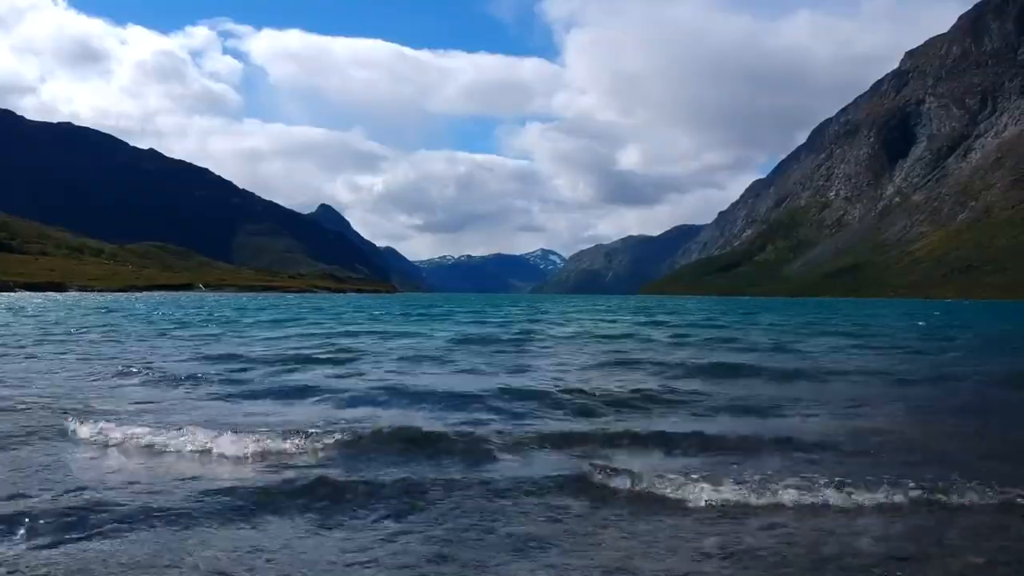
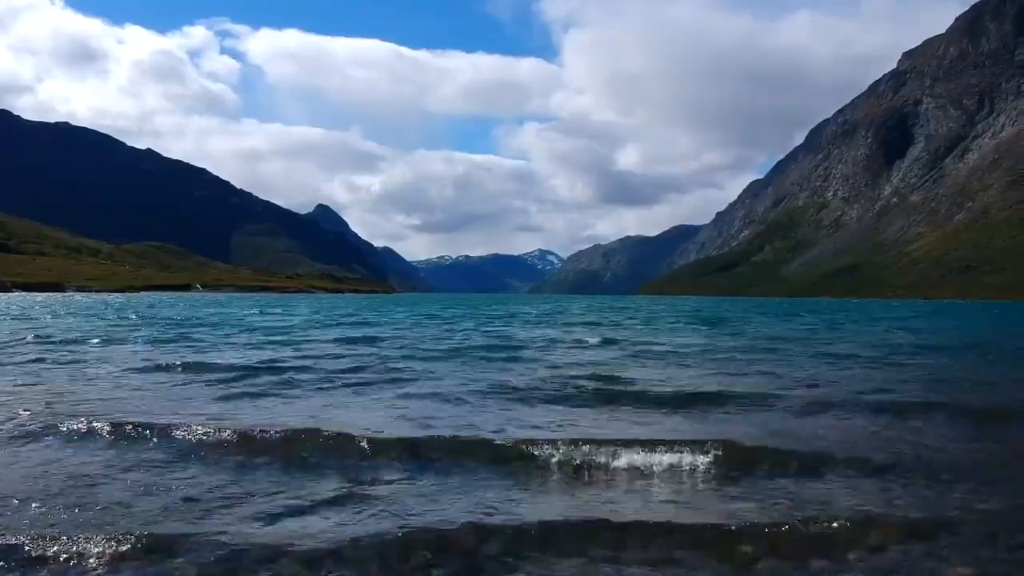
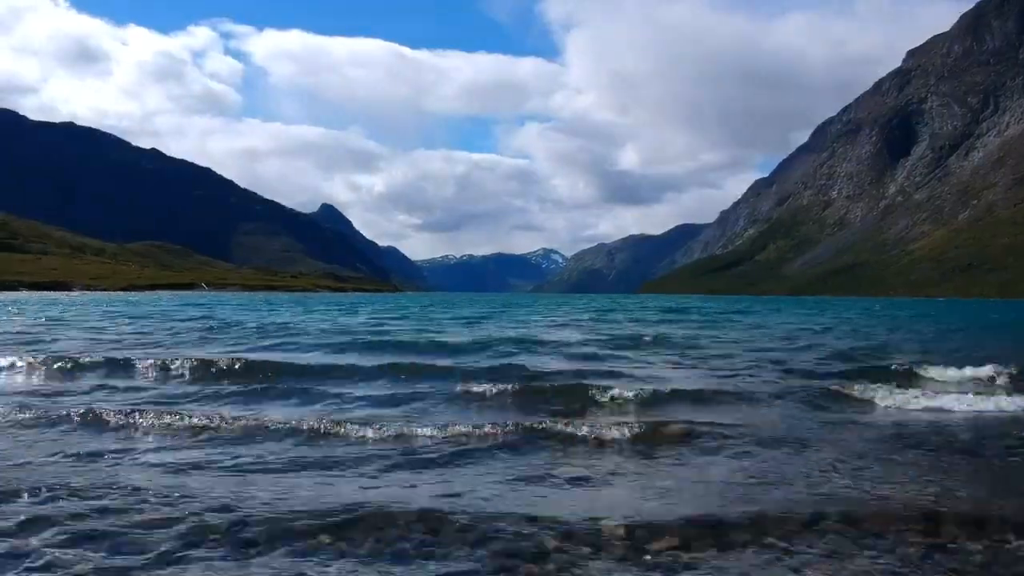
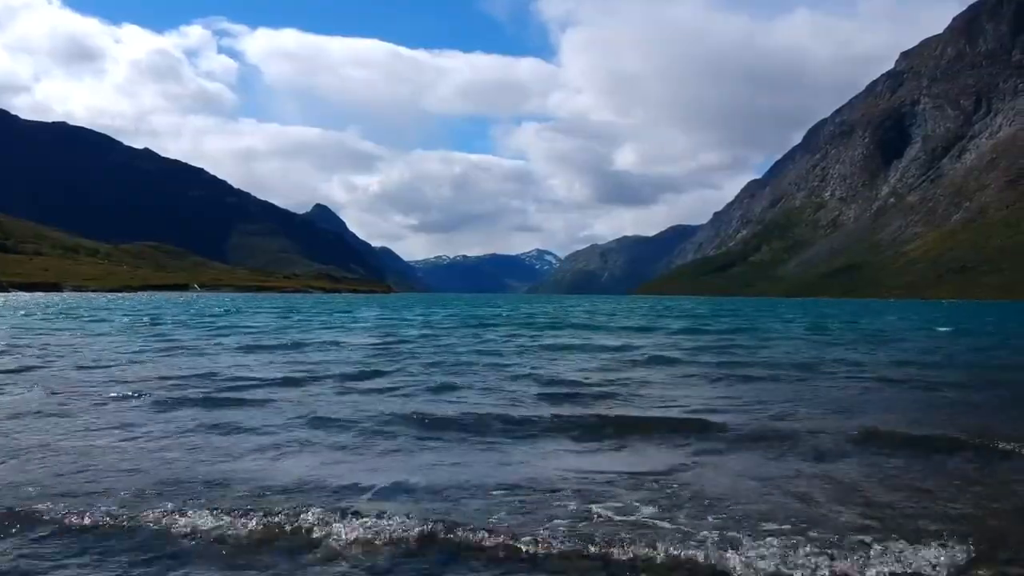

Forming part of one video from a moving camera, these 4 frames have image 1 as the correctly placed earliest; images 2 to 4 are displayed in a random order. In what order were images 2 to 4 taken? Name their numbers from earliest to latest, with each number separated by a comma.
2, 4, 3
